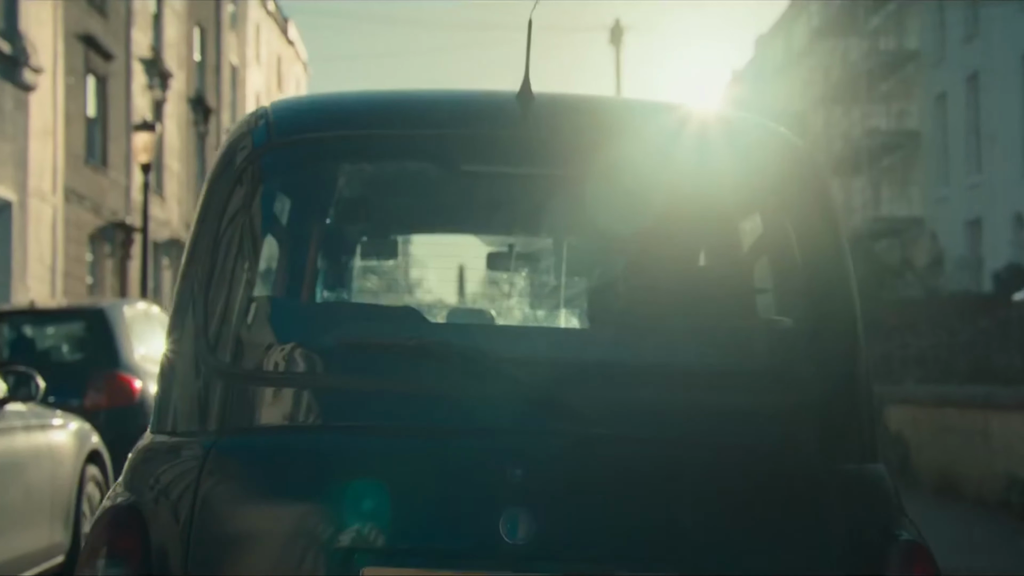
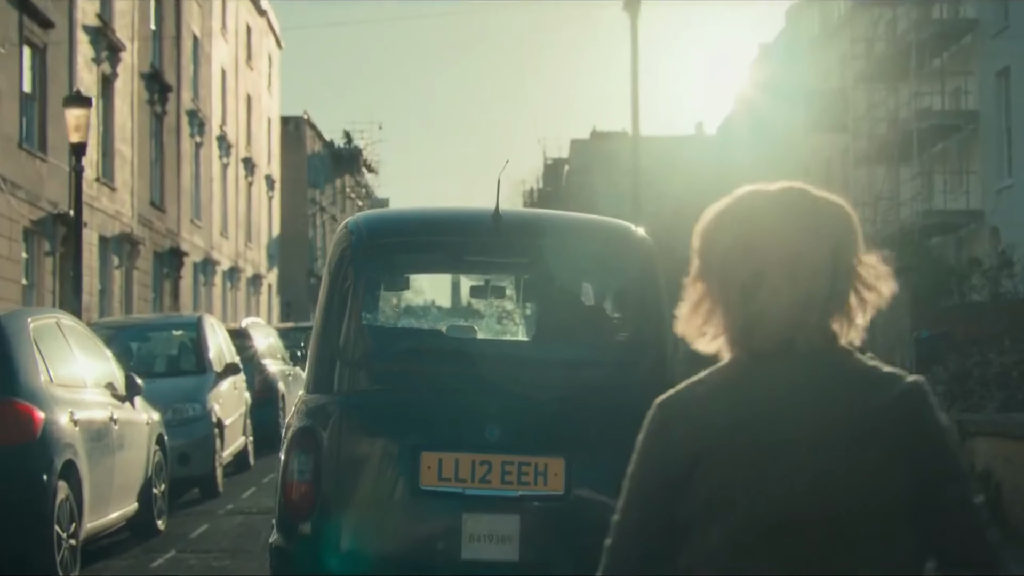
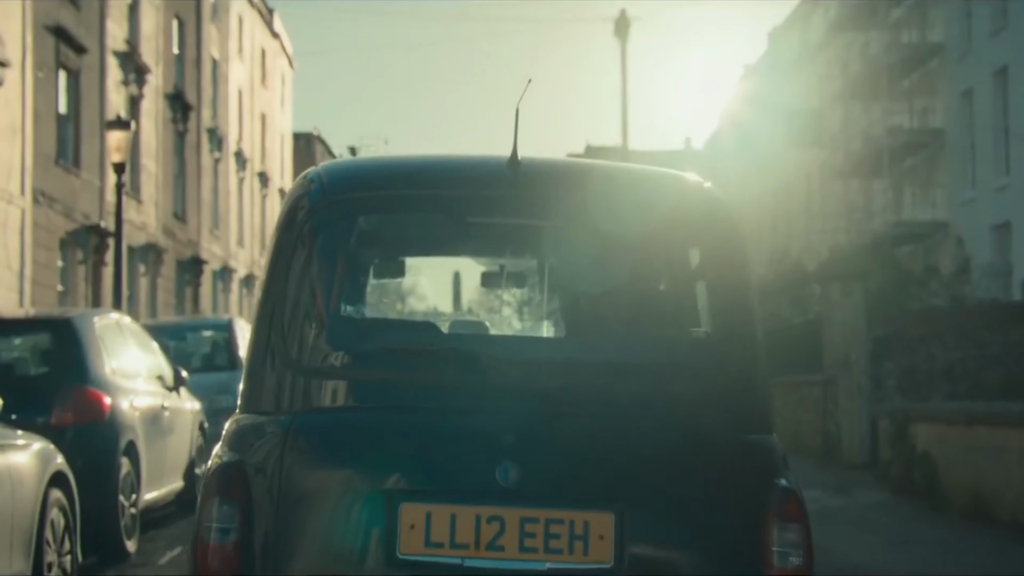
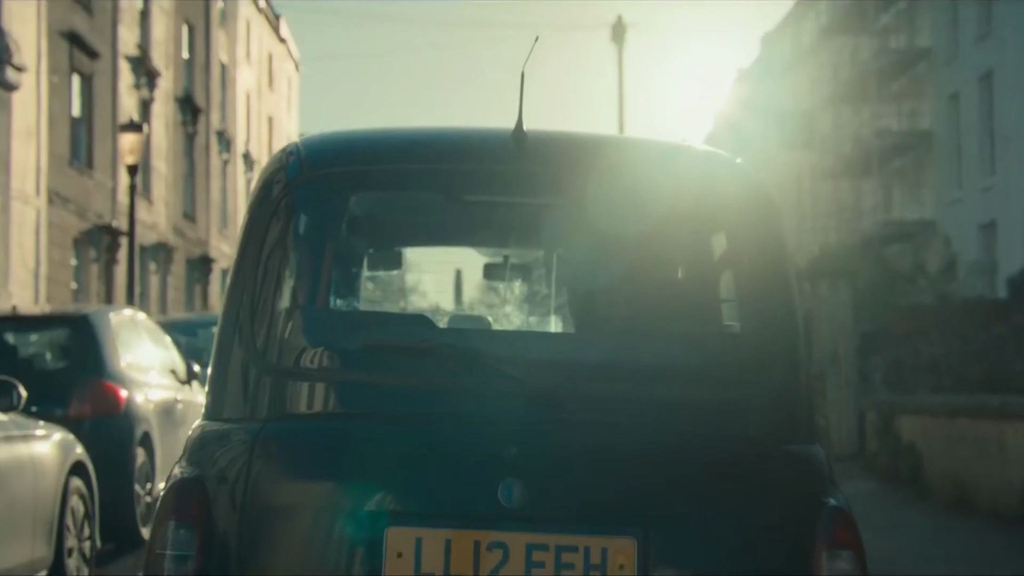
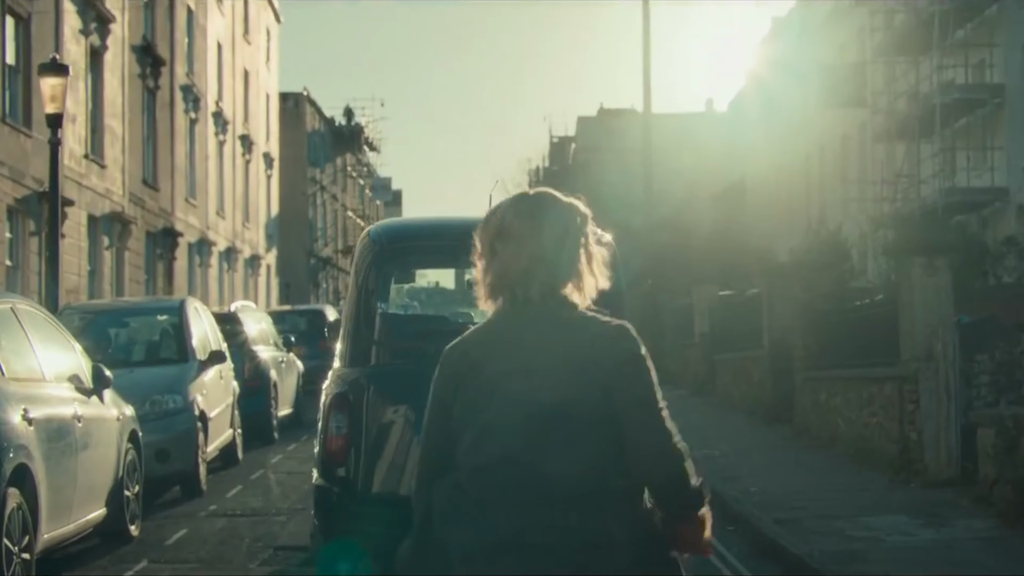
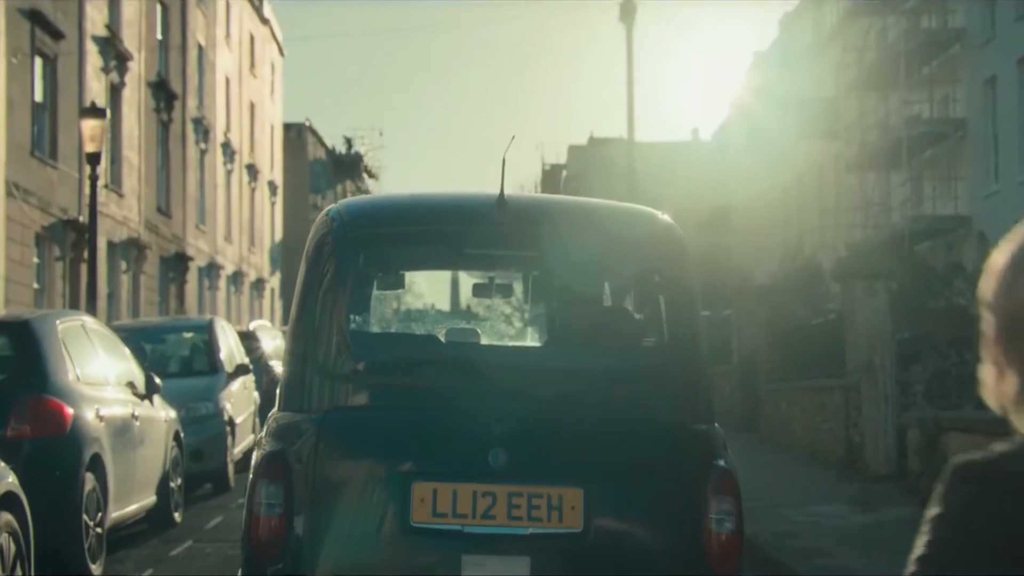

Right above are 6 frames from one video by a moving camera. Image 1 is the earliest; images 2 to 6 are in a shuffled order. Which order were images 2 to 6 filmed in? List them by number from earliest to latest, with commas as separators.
4, 3, 6, 2, 5
